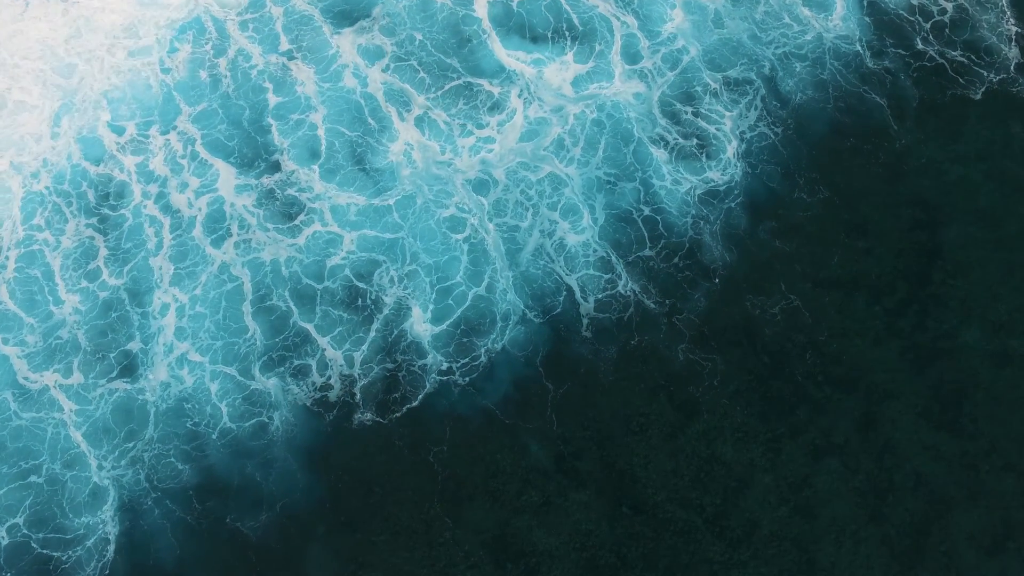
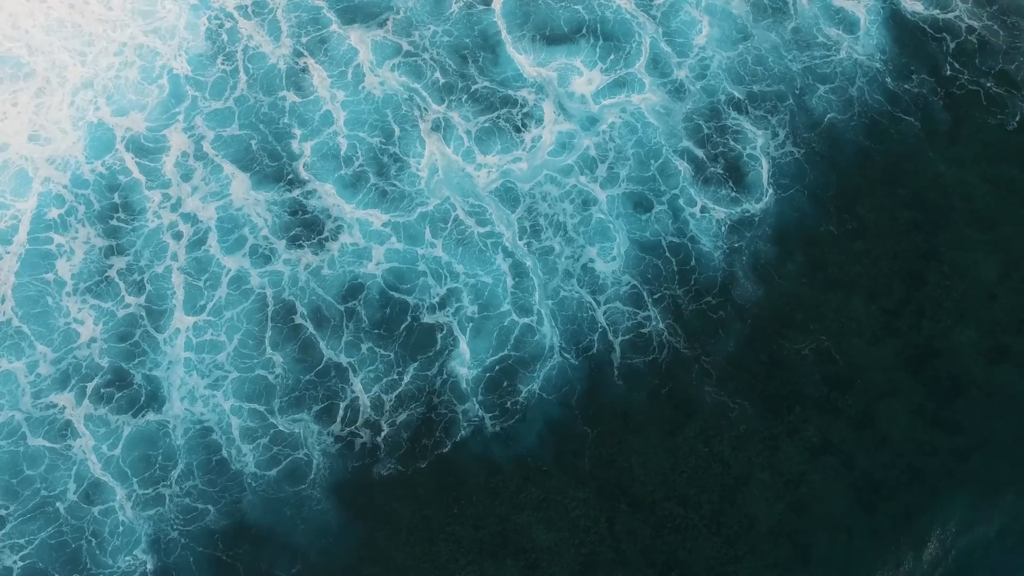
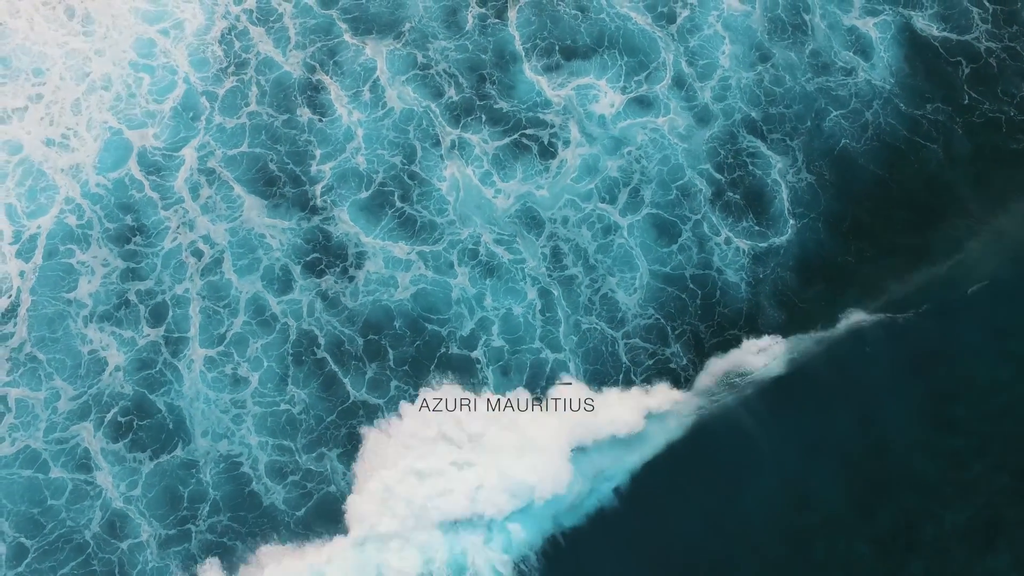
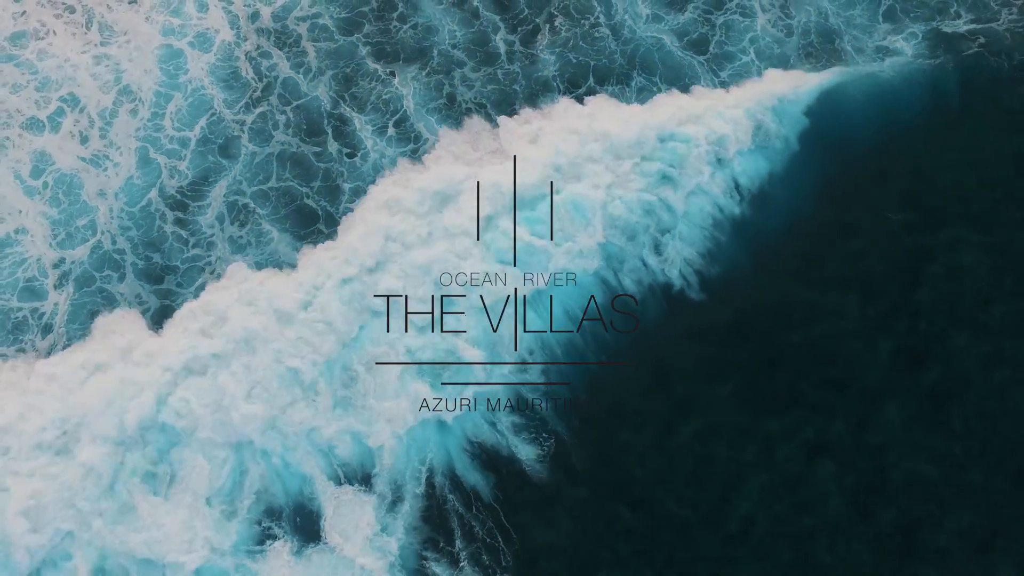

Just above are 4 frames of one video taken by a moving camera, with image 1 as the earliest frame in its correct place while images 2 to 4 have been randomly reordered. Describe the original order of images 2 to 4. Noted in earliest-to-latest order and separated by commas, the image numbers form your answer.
2, 3, 4
